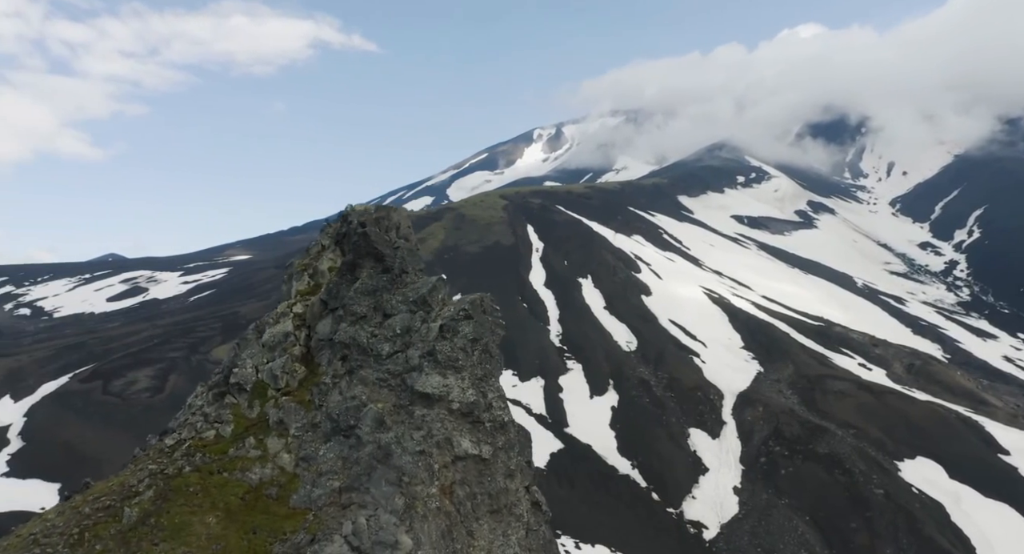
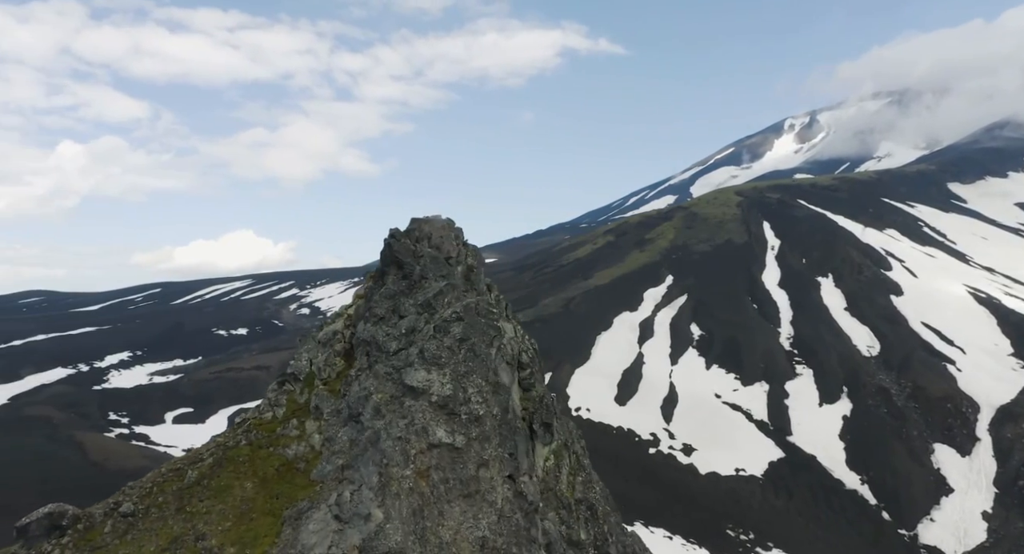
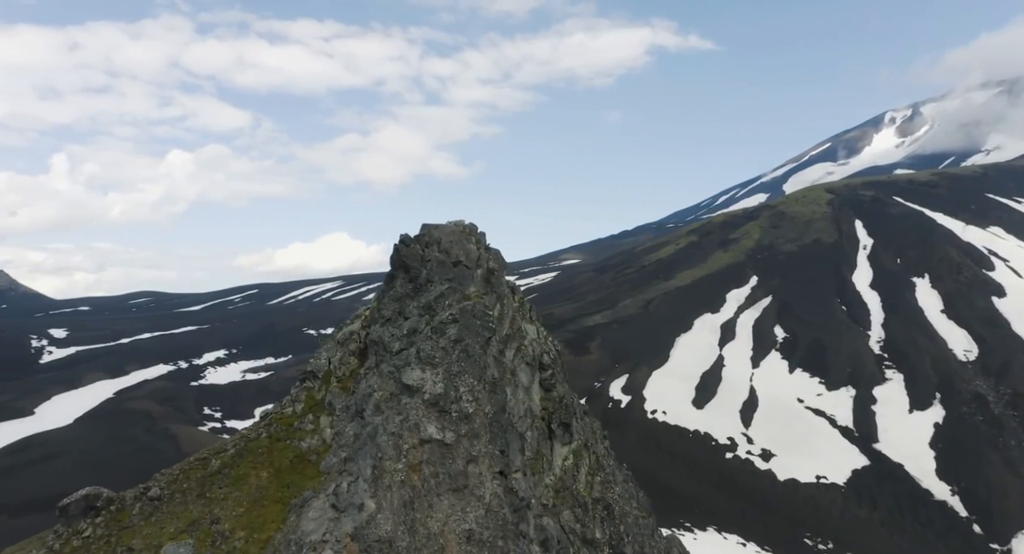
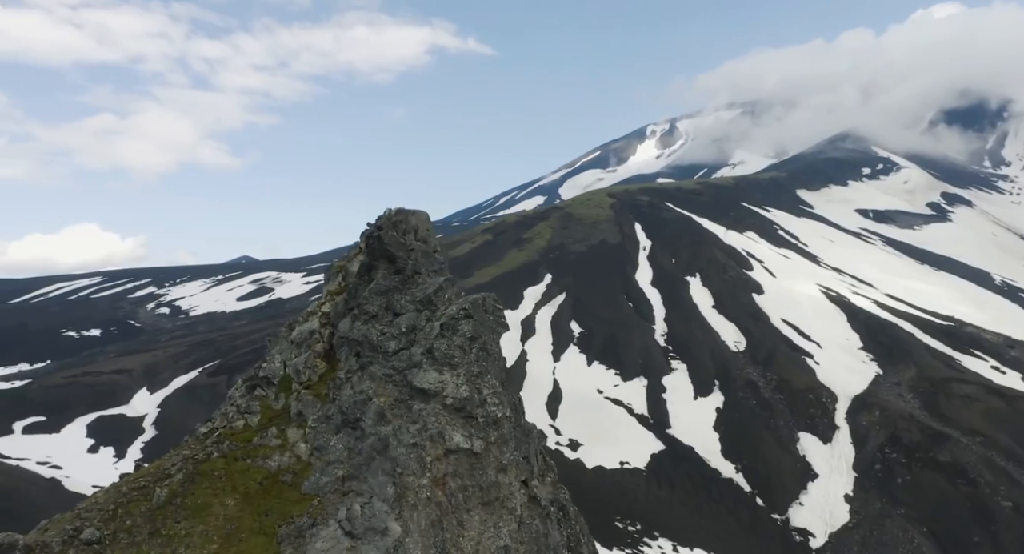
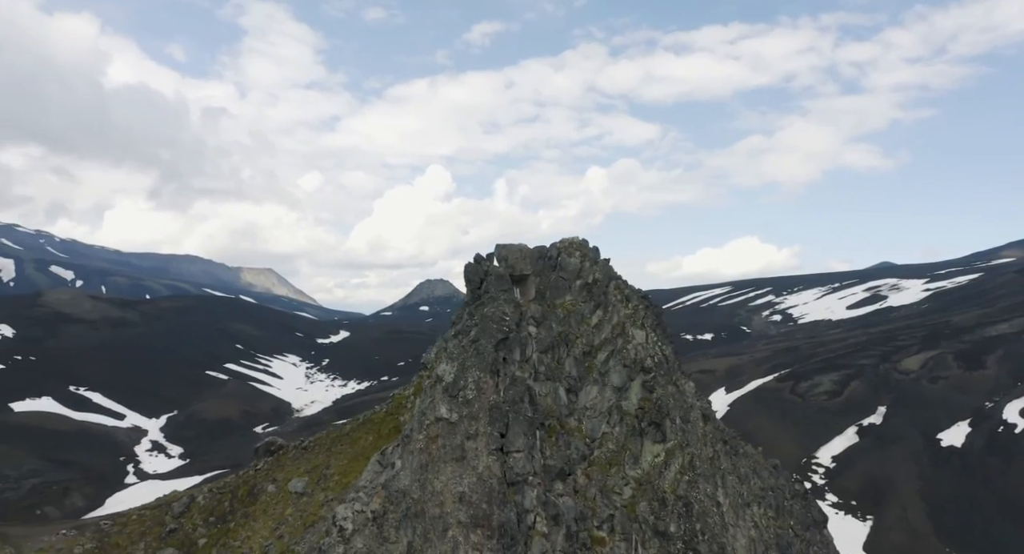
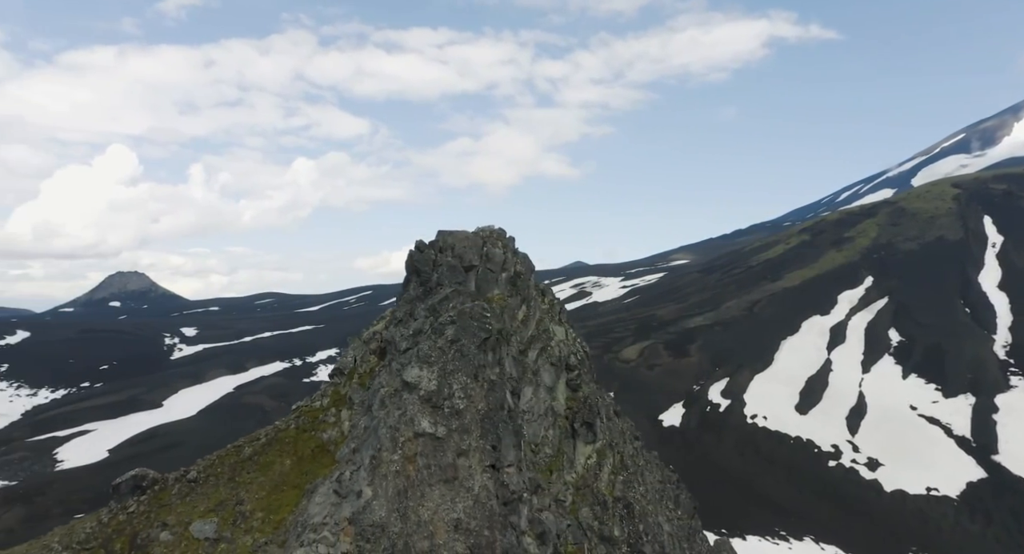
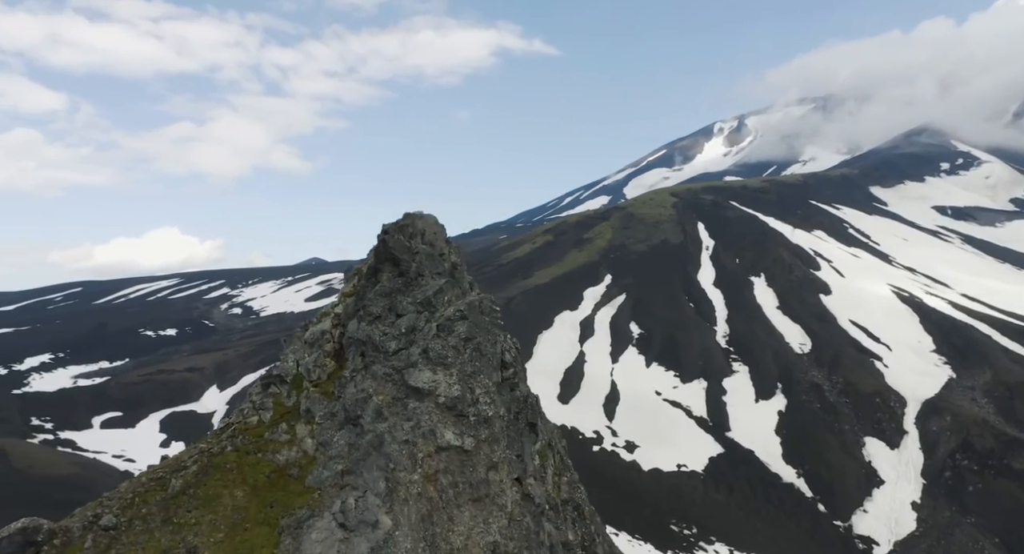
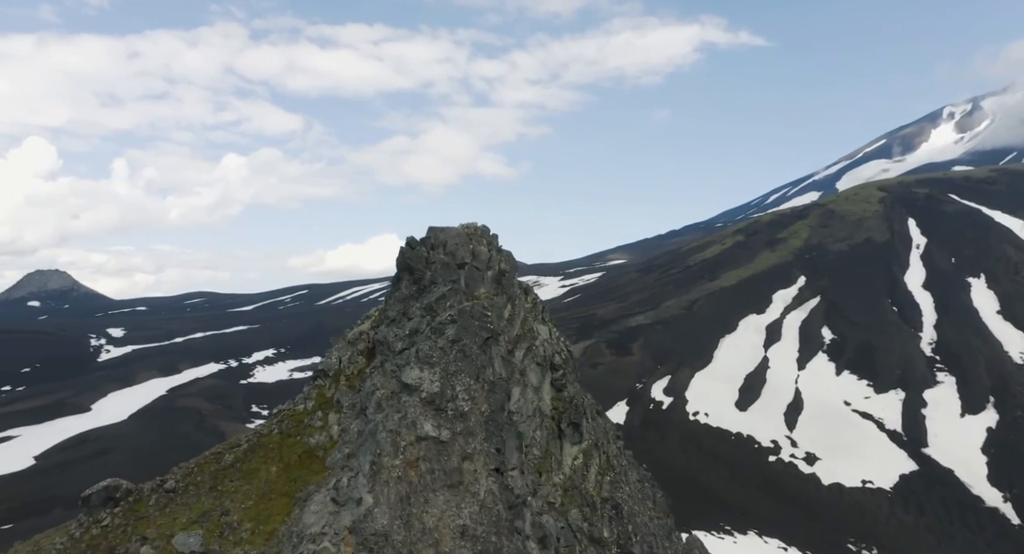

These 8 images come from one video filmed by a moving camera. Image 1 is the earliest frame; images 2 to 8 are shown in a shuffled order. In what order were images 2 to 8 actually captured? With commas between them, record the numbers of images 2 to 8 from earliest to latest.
4, 7, 2, 3, 8, 6, 5
